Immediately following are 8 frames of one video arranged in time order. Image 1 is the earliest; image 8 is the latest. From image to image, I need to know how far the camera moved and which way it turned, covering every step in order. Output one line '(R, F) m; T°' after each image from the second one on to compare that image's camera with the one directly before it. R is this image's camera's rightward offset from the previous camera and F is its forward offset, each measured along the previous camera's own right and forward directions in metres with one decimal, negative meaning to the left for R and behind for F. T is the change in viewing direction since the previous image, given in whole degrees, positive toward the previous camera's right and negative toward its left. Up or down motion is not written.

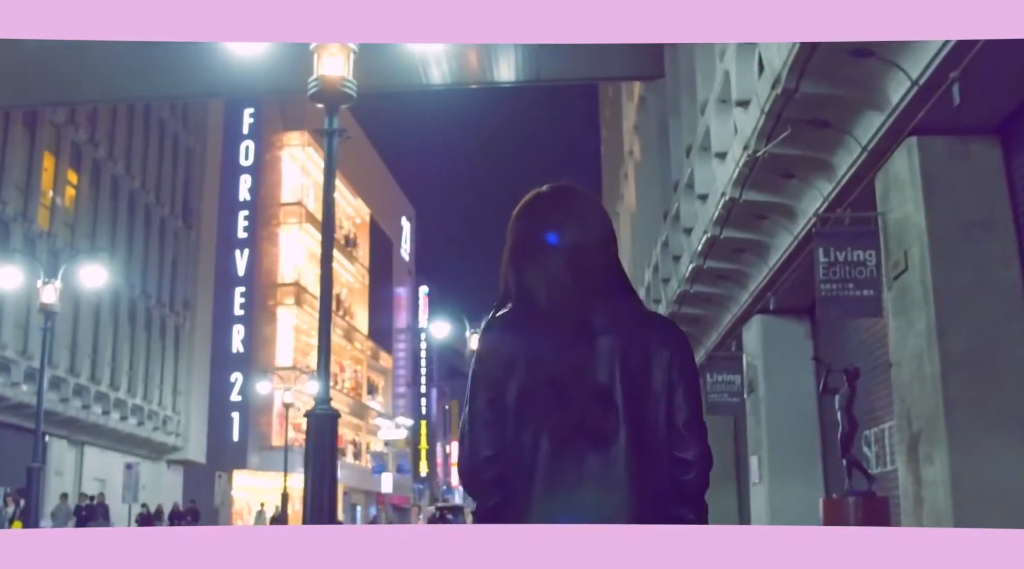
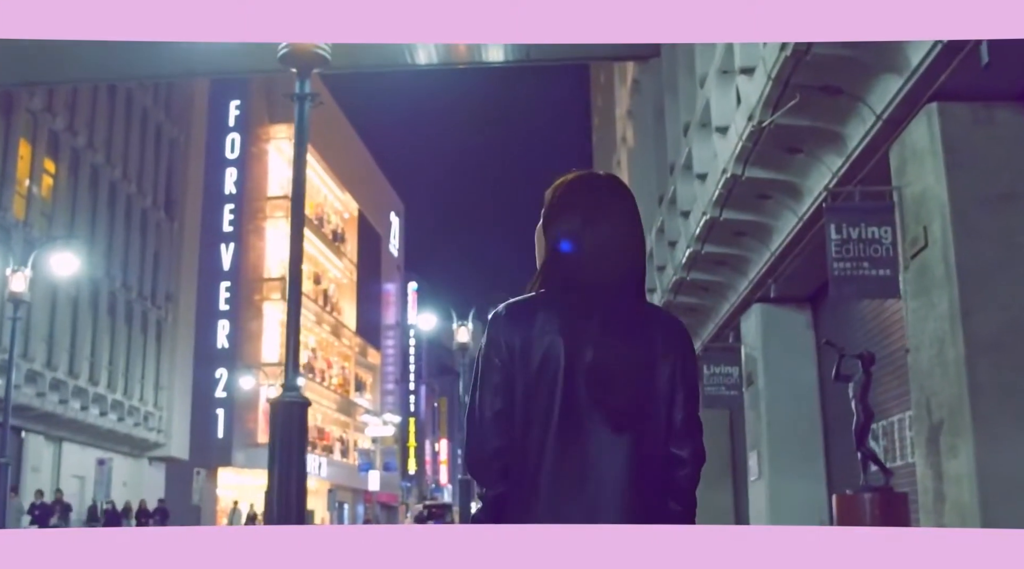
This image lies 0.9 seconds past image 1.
(0.0, +0.6) m; 0°
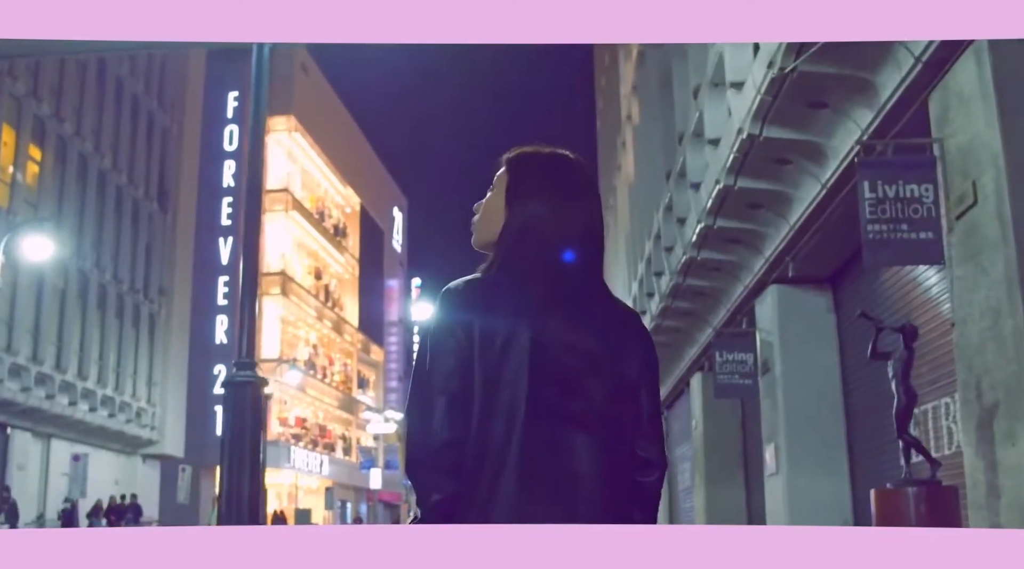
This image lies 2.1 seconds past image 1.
(+0.1, +0.9) m; 0°
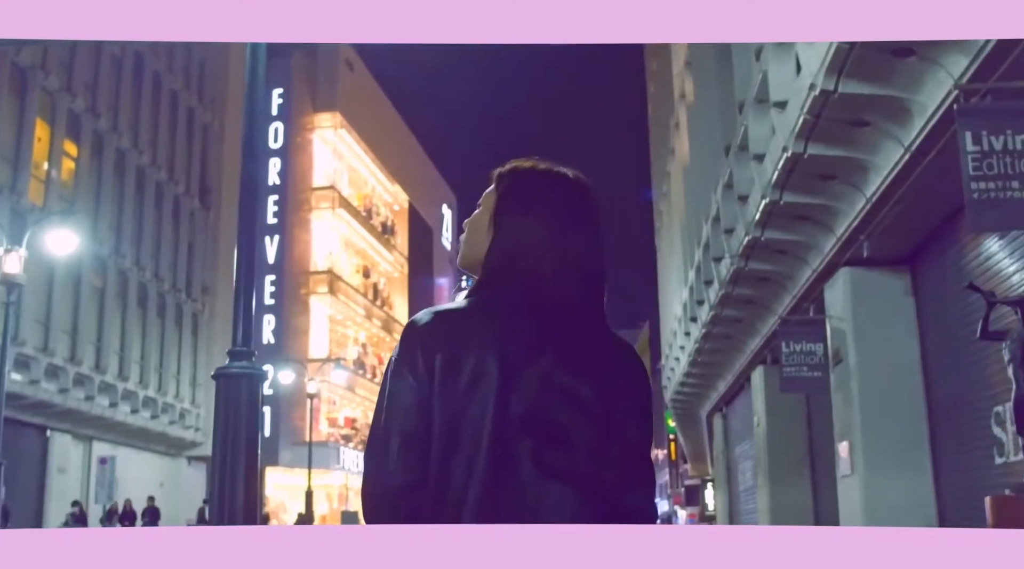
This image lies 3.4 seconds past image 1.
(+0.1, +1.0) m; -3°
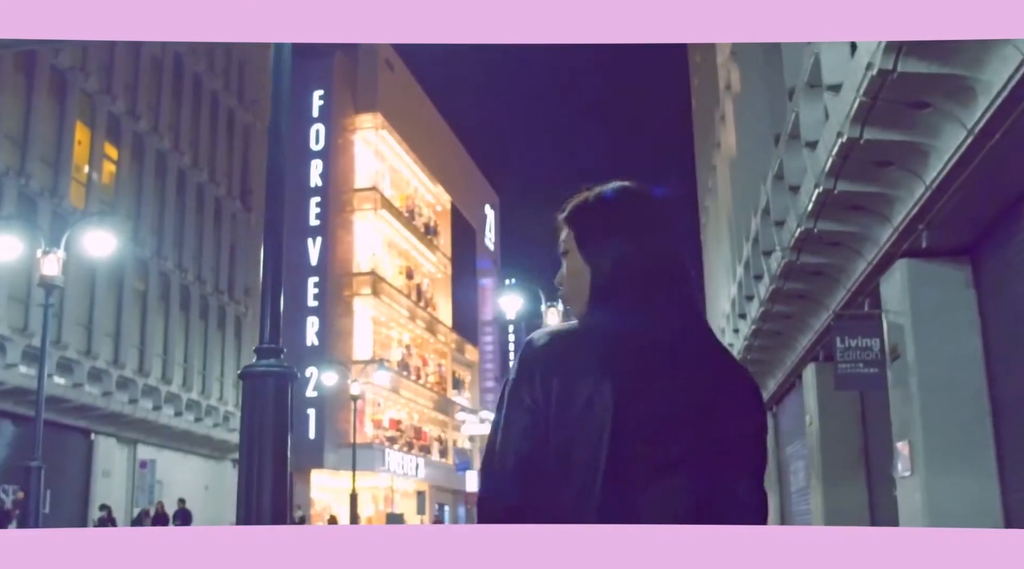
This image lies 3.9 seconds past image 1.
(0.0, +0.4) m; -2°
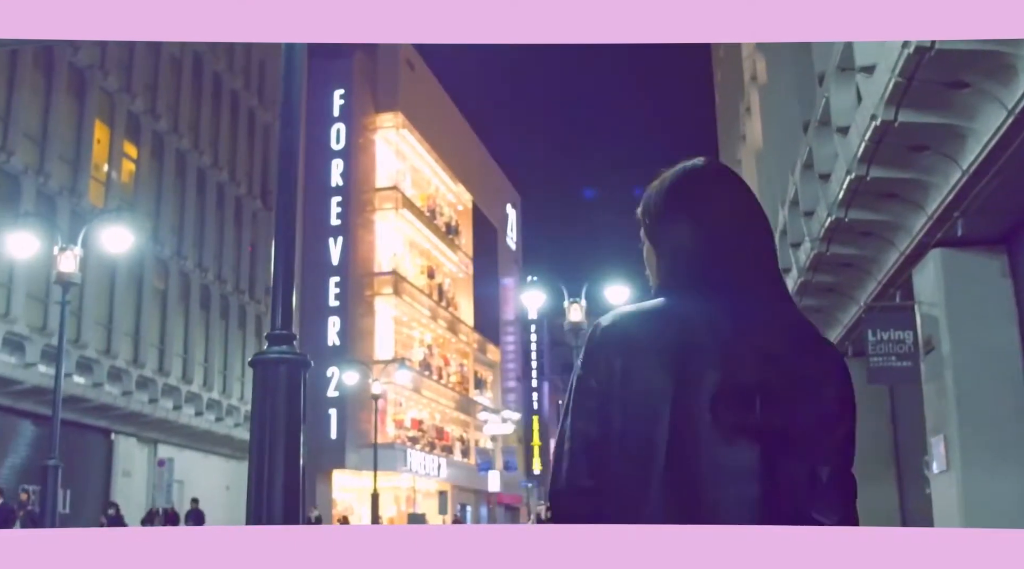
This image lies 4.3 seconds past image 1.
(0.0, +0.3) m; -1°
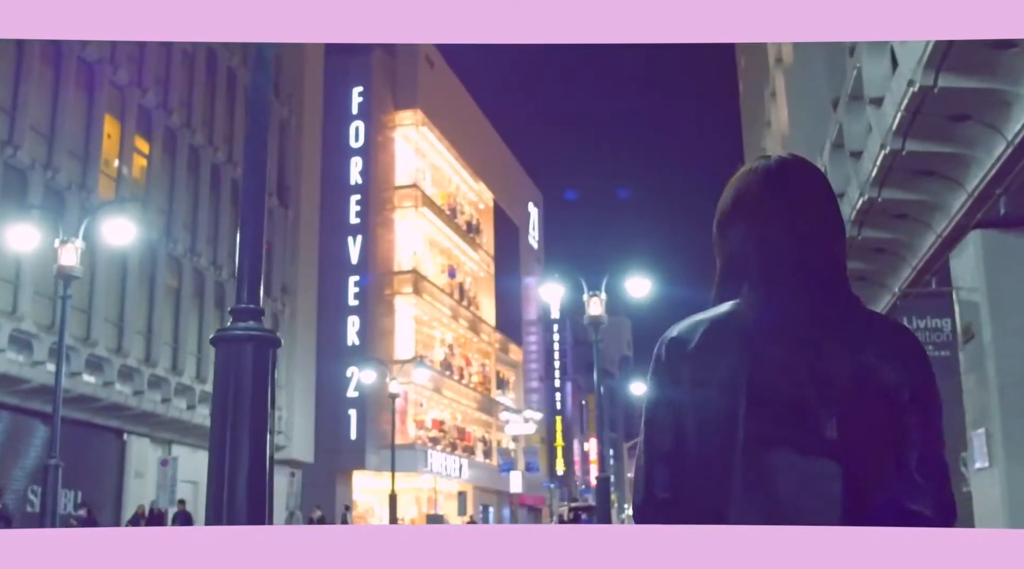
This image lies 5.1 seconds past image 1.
(+0.1, +0.6) m; -1°
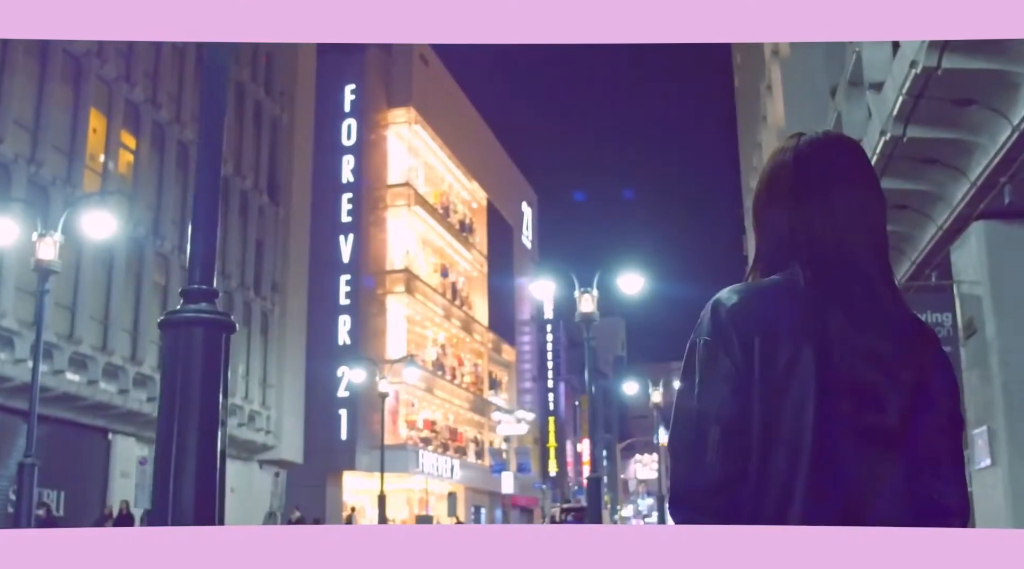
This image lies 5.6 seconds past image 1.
(+0.1, +0.3) m; 0°
